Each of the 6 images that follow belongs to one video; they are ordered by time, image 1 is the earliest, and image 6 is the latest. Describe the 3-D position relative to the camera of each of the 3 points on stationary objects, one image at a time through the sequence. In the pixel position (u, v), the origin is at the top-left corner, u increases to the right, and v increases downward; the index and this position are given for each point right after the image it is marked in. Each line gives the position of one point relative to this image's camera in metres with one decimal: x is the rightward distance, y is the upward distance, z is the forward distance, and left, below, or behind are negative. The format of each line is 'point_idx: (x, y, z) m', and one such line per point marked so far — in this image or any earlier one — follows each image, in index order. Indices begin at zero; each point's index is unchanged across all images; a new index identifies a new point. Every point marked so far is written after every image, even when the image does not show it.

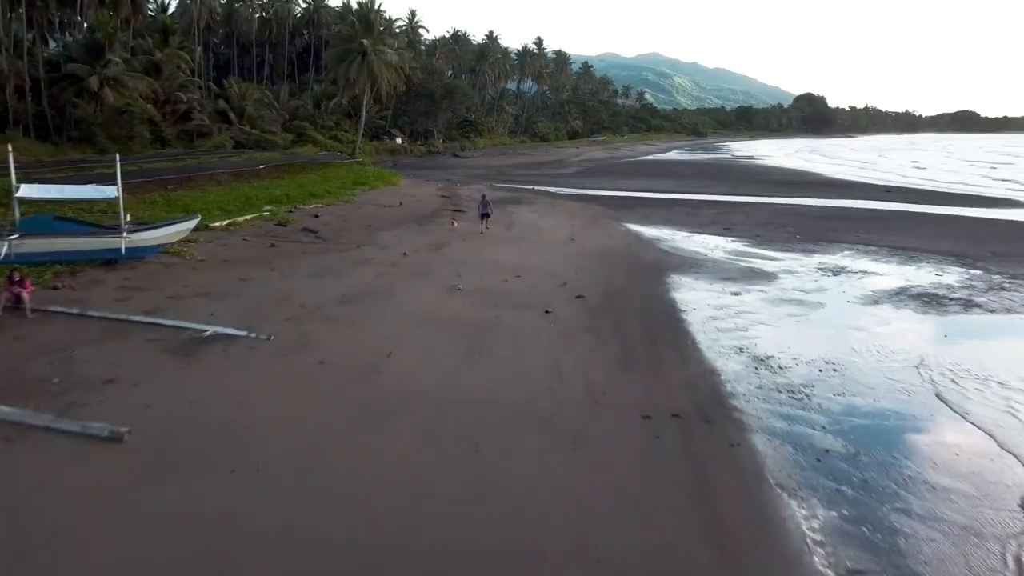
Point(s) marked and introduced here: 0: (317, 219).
0: (-5.0, +1.8, +16.9) m
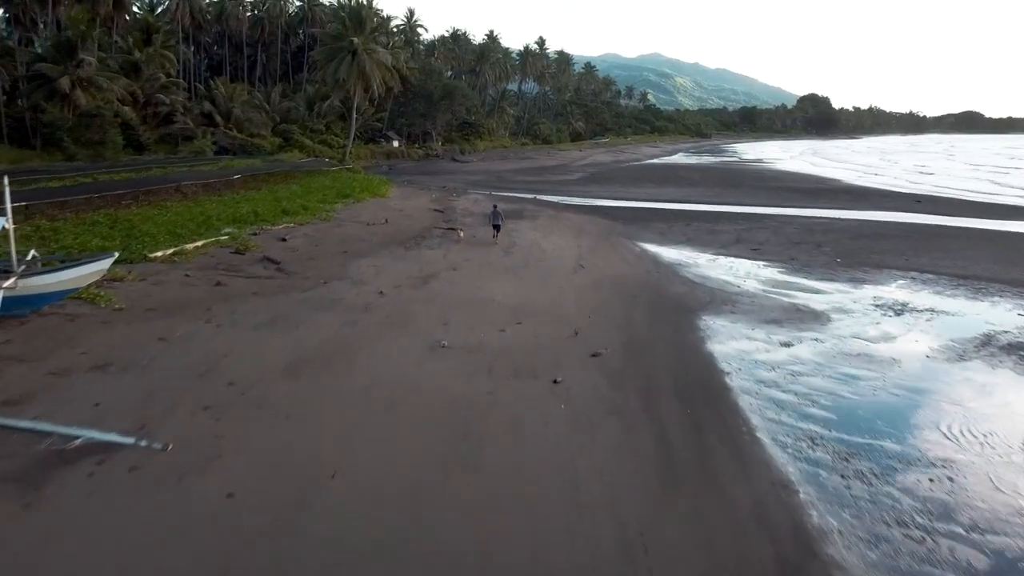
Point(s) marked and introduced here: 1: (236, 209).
0: (-5.0, +1.0, +14.5) m
1: (-7.6, +2.2, +18.0) m
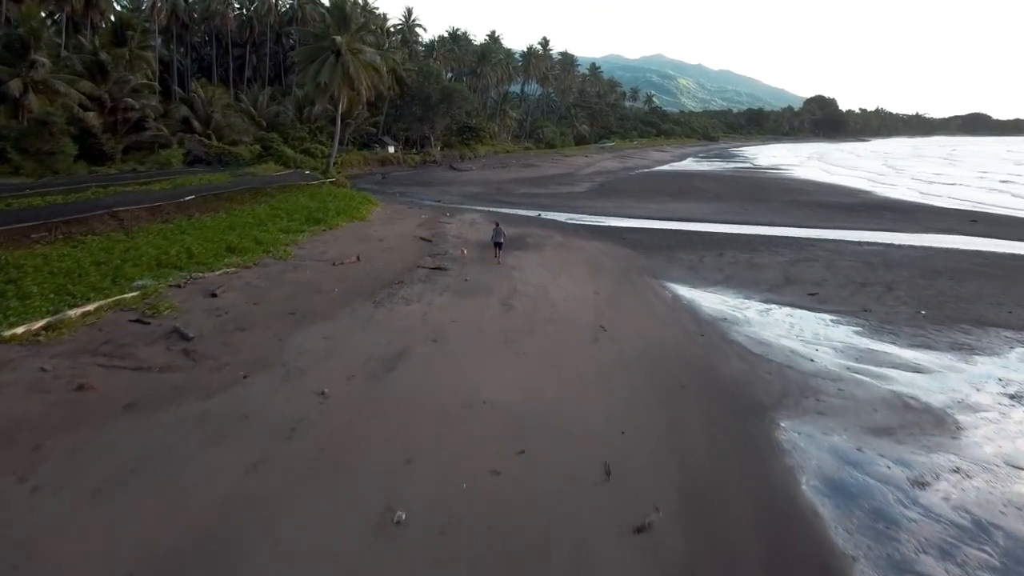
0: (-5.0, -0.2, +11.0) m
1: (-7.6, +0.9, +14.5) m
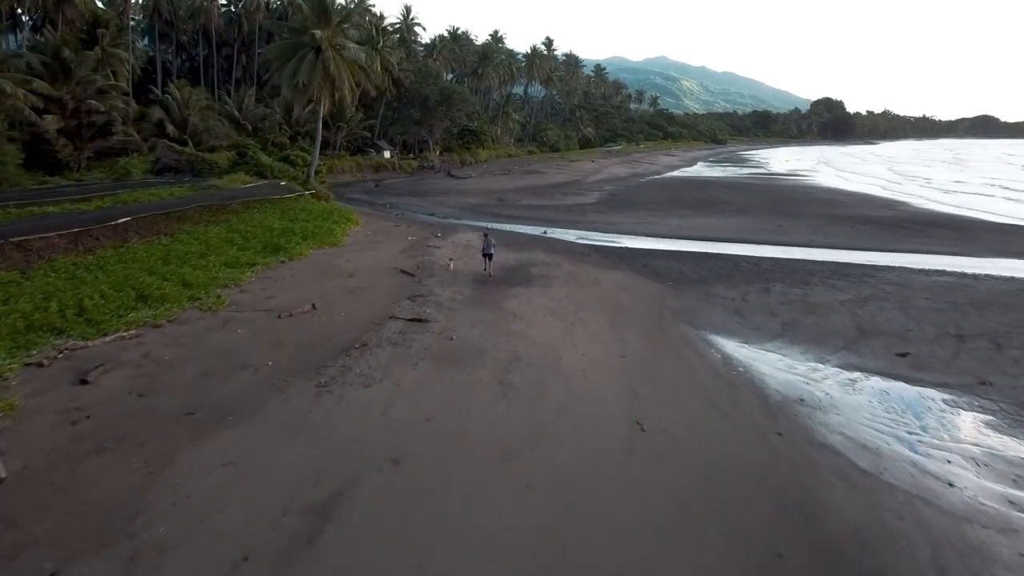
0: (-5.1, -1.3, +7.6) m
1: (-7.6, -0.1, +11.1) m
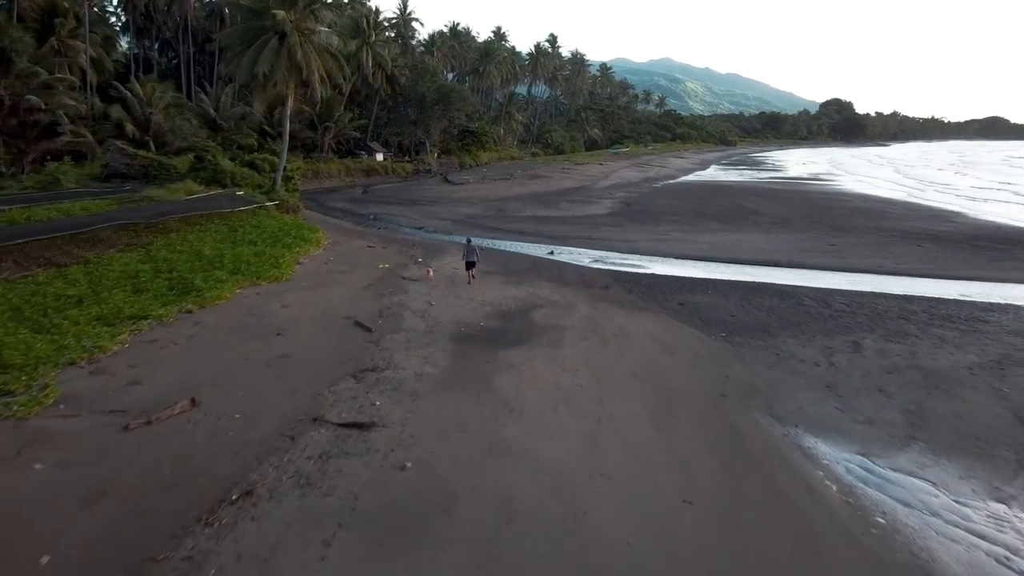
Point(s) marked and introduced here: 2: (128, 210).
0: (-5.2, -2.2, +3.3) m
1: (-7.6, -1.1, +6.8) m
2: (-10.6, +2.2, +18.0) m
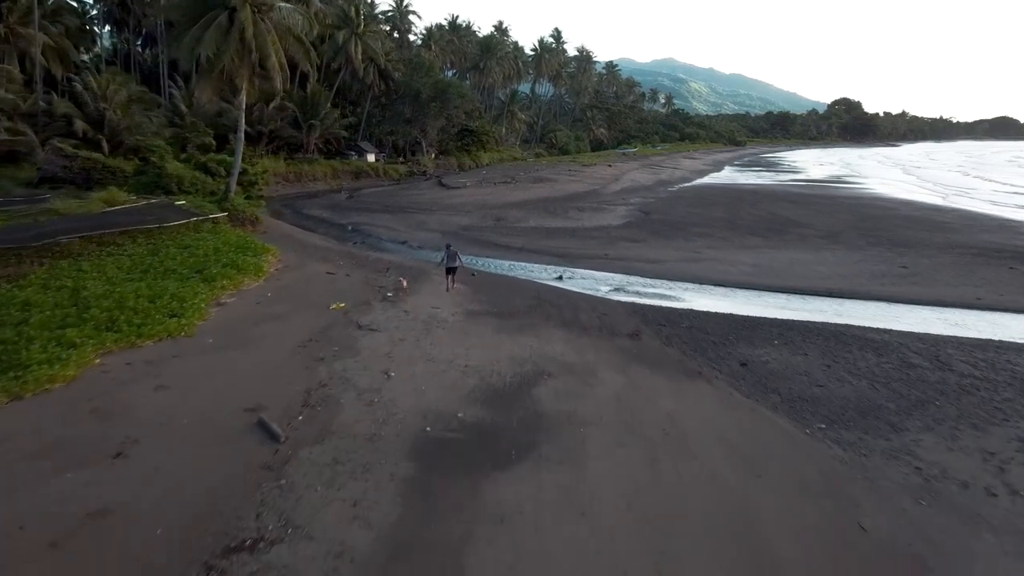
0: (-5.3, -3.1, -0.7) m
1: (-7.7, -1.9, +2.8) m
2: (-10.6, +1.3, +14.0) m
